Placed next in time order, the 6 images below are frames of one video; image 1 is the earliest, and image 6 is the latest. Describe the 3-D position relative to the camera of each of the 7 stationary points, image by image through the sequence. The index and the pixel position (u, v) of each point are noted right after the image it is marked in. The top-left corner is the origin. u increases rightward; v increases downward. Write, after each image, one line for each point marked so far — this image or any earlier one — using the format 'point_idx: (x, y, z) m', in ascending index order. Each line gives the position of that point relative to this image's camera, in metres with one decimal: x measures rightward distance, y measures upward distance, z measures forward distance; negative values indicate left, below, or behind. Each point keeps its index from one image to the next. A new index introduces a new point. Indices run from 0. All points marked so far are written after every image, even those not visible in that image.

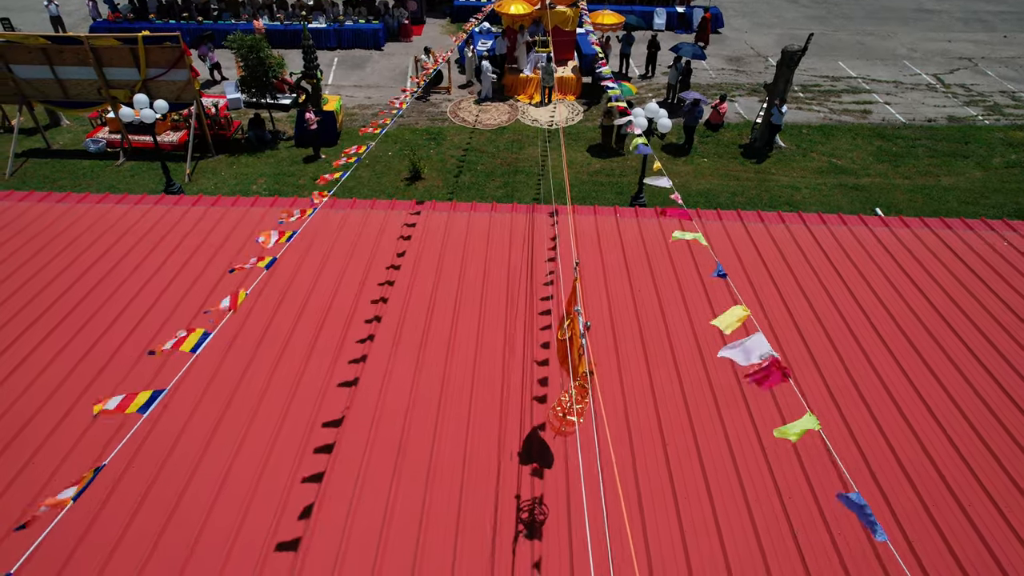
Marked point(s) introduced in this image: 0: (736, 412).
0: (+2.2, -1.2, +5.5) m
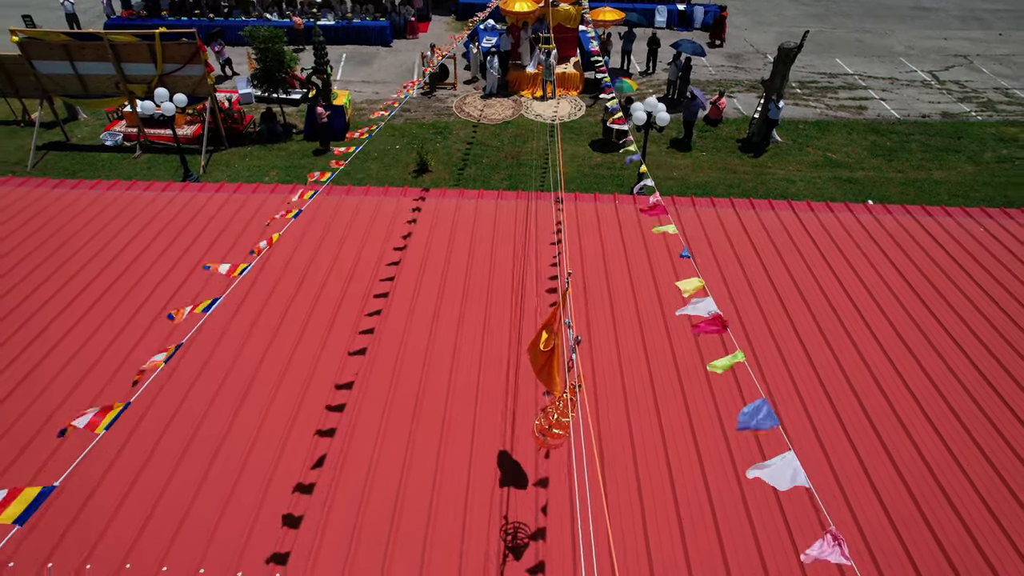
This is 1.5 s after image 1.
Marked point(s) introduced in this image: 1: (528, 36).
0: (+2.2, -1.0, +5.9) m
1: (+0.5, +7.1, +15.9) m
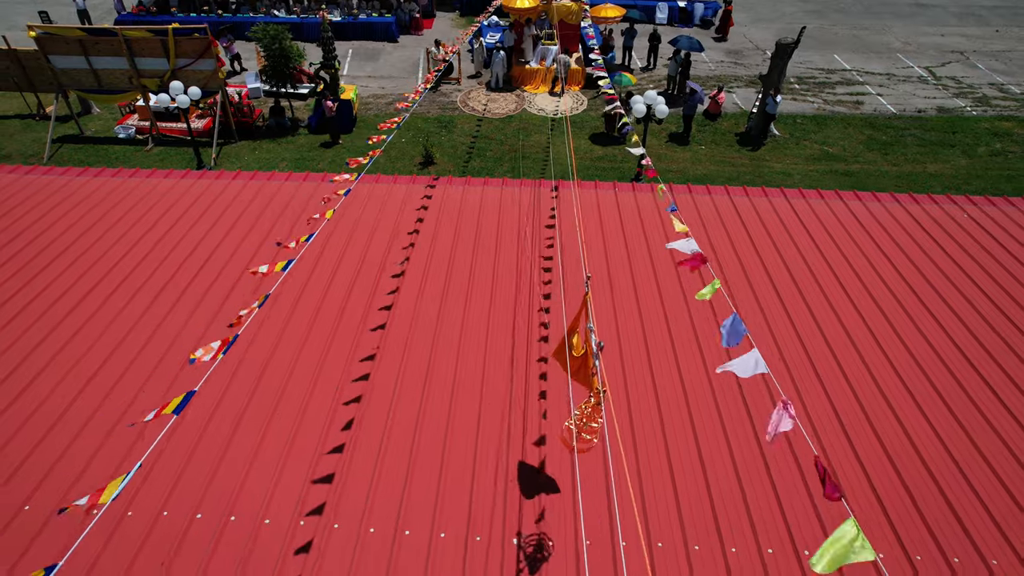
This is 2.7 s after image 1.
0: (+2.3, -0.8, +6.2) m
1: (+0.6, +7.3, +16.2) m
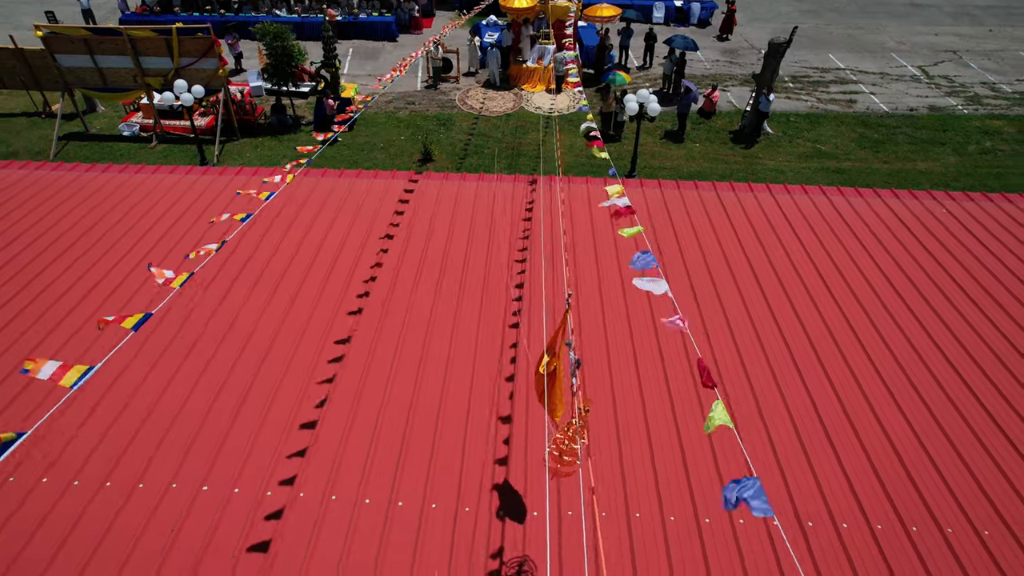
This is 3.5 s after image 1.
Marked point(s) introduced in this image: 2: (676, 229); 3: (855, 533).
0: (+2.2, -0.6, +6.5) m
1: (+0.5, +7.4, +16.4) m
2: (+2.3, +0.8, +8.1) m
3: (+2.8, -2.0, +4.7) m
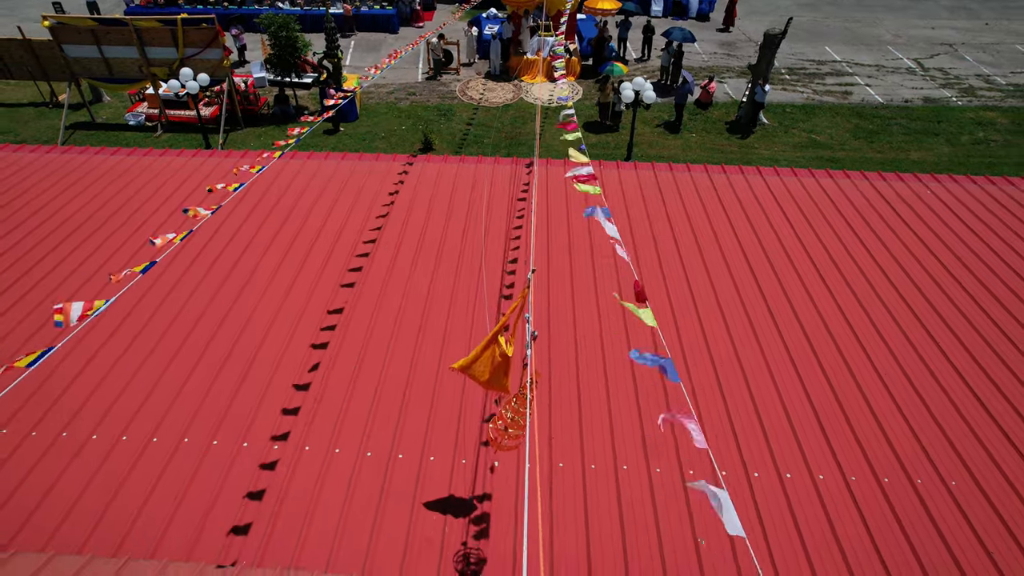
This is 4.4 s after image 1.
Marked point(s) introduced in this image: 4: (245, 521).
0: (+2.1, -0.4, +6.7) m
1: (+0.5, +7.8, +16.6) m
2: (+2.3, +1.1, +8.4) m
3: (+2.8, -1.7, +4.9) m
4: (-2.1, -1.8, +4.3) m
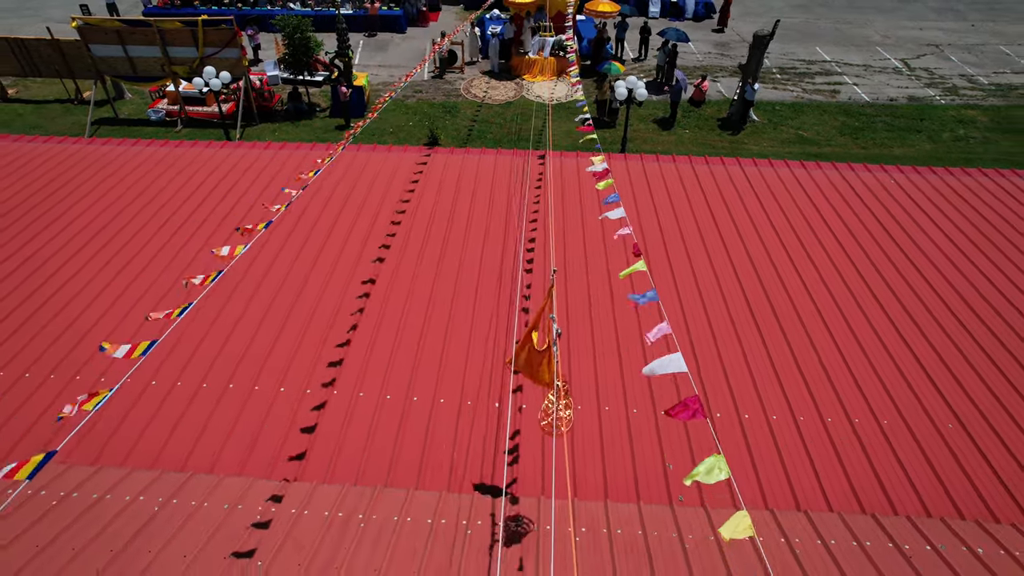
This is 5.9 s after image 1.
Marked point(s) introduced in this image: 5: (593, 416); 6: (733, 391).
0: (+2.1, 0.0, +7.5) m
1: (+0.6, +8.1, +17.4) m
2: (+2.3, +1.5, +9.1) m
3: (+2.8, -1.4, +5.7) m
4: (-2.1, -1.5, +5.1) m
5: (+0.8, -1.3, +5.6) m
6: (+2.3, -1.1, +6.0) m
